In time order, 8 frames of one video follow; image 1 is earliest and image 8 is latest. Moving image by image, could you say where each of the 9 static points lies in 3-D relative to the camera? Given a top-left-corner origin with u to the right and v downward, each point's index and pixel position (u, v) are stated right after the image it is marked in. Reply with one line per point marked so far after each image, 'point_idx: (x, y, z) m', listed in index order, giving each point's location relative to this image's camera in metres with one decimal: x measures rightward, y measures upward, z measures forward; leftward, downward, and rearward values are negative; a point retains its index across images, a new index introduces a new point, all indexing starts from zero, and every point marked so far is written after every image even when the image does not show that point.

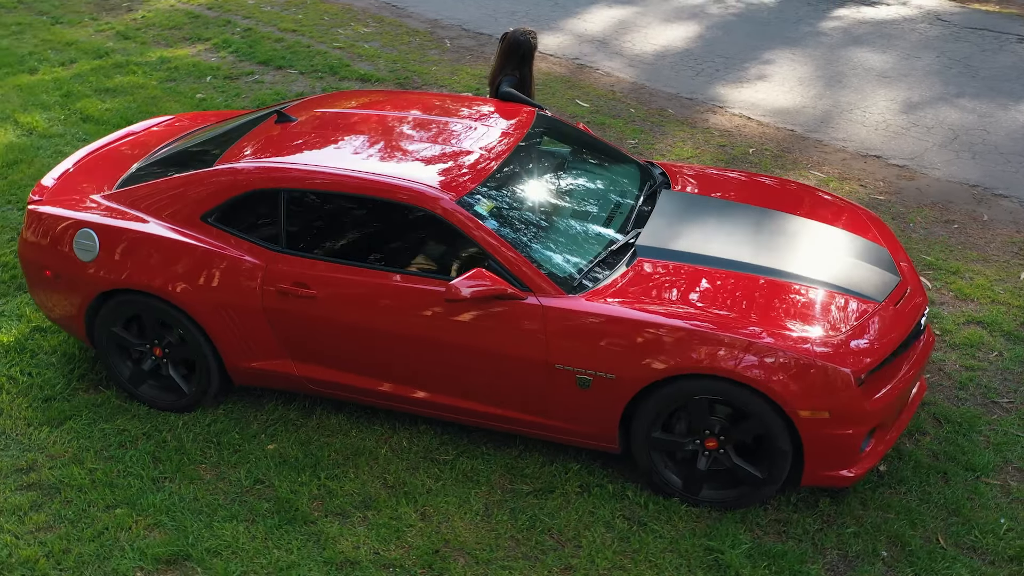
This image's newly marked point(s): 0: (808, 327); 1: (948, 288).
0: (+1.0, -0.1, +3.8) m
1: (+2.0, 0.0, +5.3) m
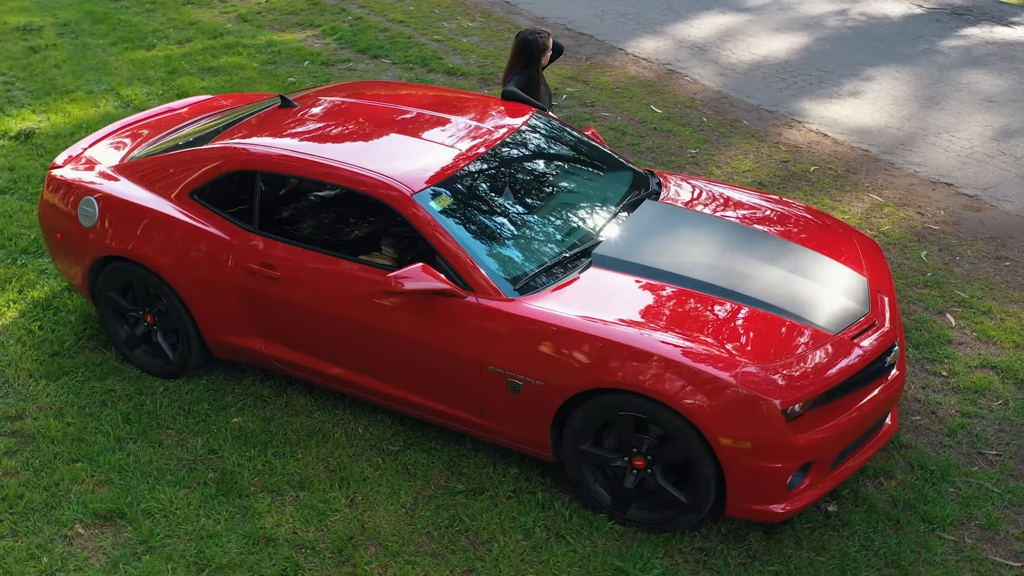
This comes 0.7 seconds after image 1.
0: (+0.7, -0.2, +3.7) m
1: (+2.0, -0.2, +5.0) m
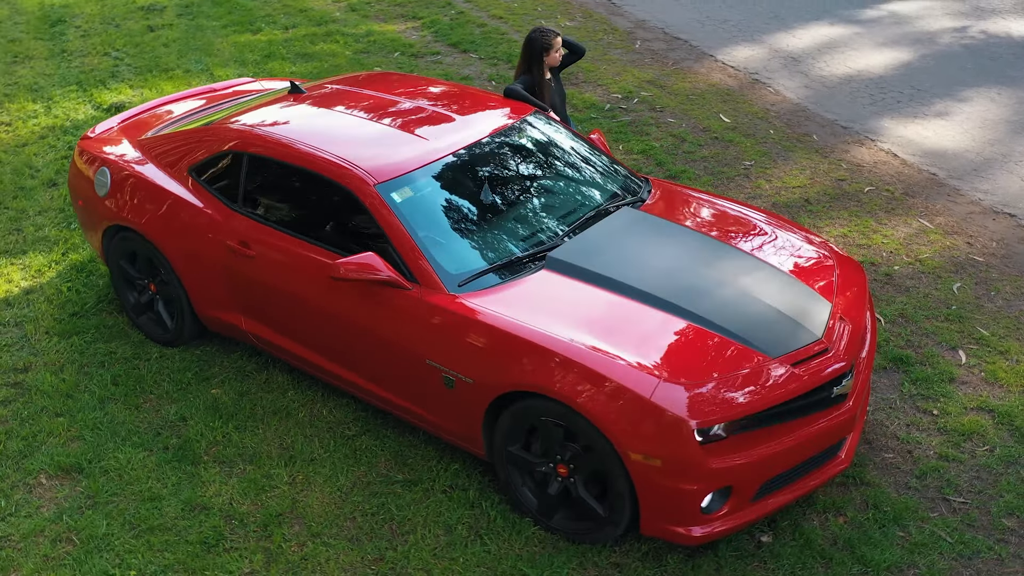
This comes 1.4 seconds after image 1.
0: (+0.5, -0.2, +3.6) m
1: (+1.9, -0.3, +4.7) m
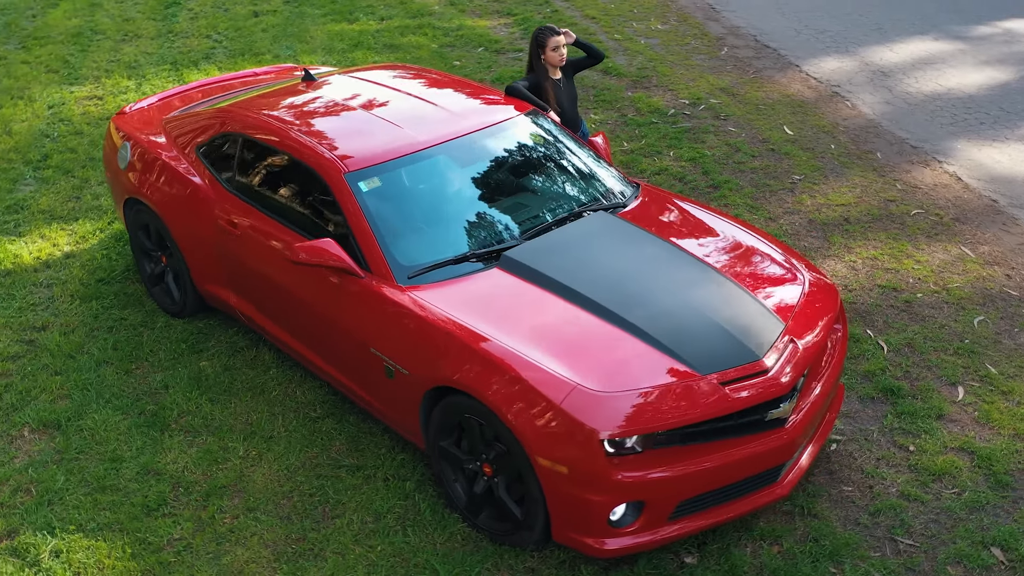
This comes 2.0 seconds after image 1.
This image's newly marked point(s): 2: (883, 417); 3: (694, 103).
0: (+0.2, -0.3, +3.5) m
1: (+1.8, -0.5, +4.4) m
2: (+1.4, -0.5, +4.4) m
3: (+1.2, +1.2, +7.6) m
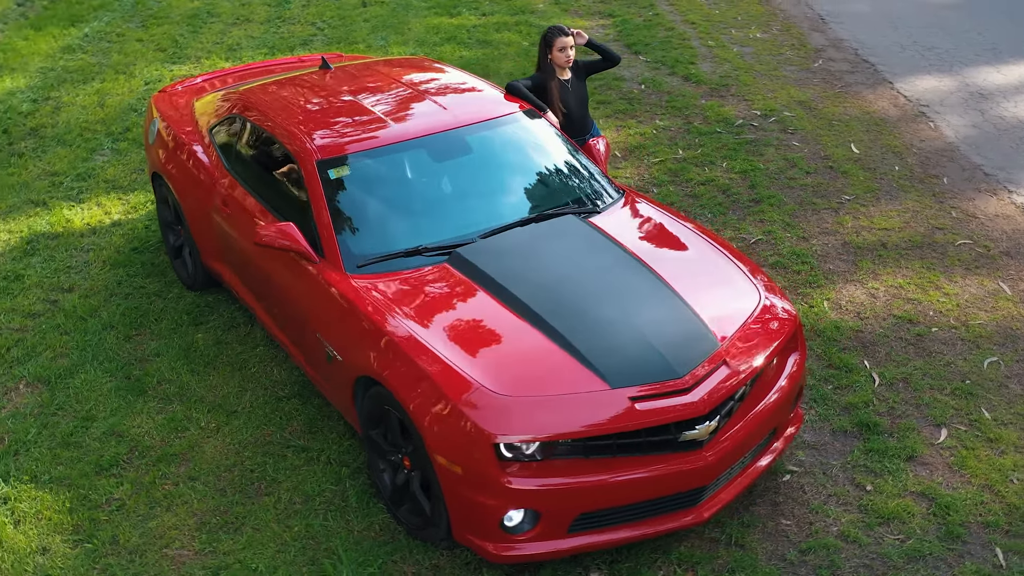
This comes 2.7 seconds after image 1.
0: (-0.1, -0.3, +3.5) m
1: (+1.6, -0.6, +4.1) m
2: (+1.2, -0.6, +4.2) m
3: (+1.6, +1.1, +7.3) m
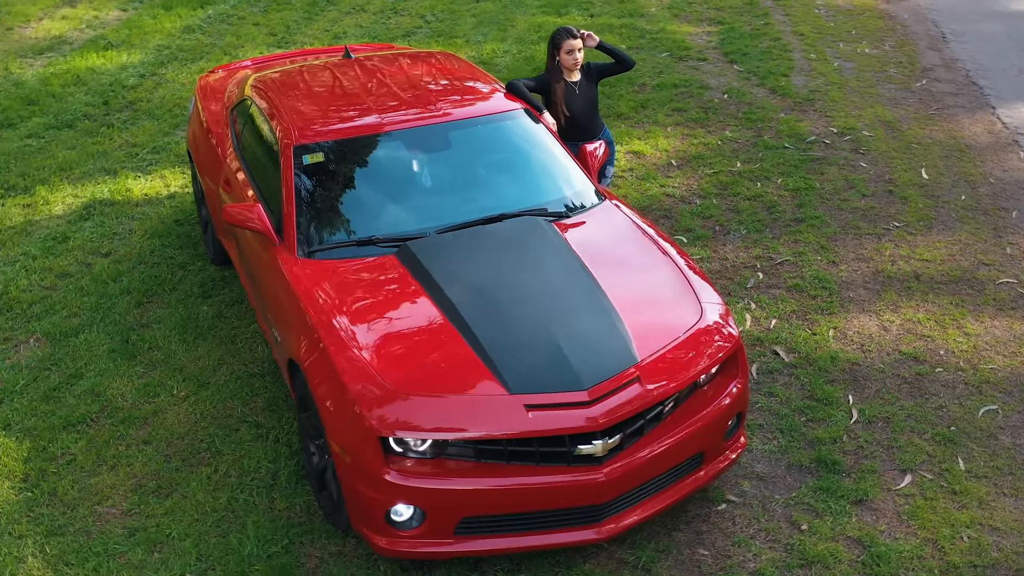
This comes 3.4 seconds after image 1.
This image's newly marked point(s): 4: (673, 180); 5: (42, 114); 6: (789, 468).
0: (-0.4, -0.2, +3.5) m
1: (+1.3, -0.7, +3.9) m
2: (+1.0, -0.7, +4.0) m
3: (+2.0, +0.9, +7.0) m
4: (+0.9, +0.6, +6.5) m
5: (-3.1, +1.2, +7.8) m
6: (+1.0, -0.6, +4.1) m
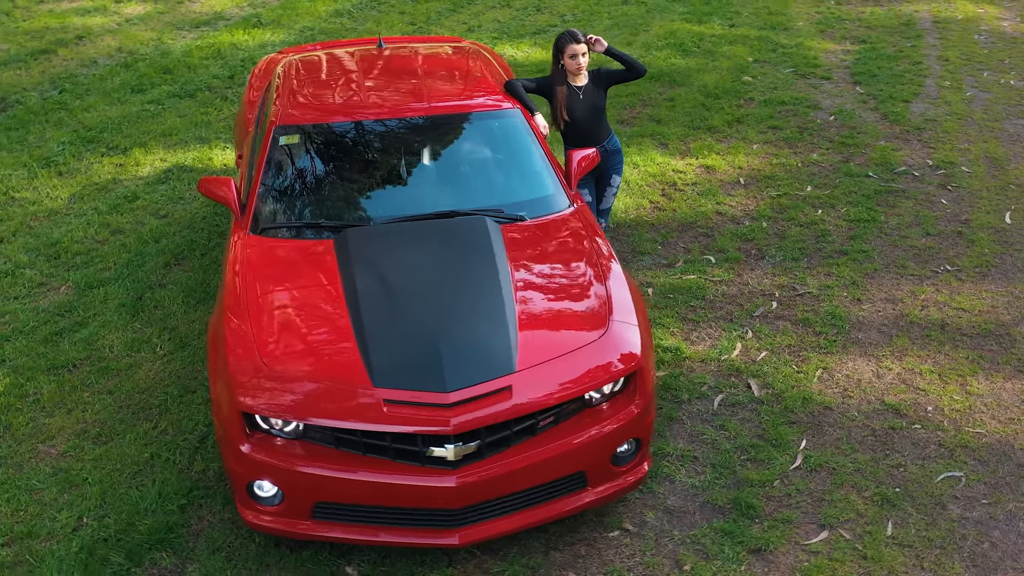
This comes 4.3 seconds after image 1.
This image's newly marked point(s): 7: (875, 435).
0: (-0.7, -0.2, +3.6) m
1: (+0.9, -0.8, +3.6) m
2: (+0.6, -0.8, +3.8) m
3: (+2.4, +0.7, +6.5) m
4: (+1.2, +0.5, +6.2) m
5: (-2.4, +1.5, +8.3) m
6: (+0.6, -0.7, +3.9) m
7: (+1.3, -0.5, +4.2) m
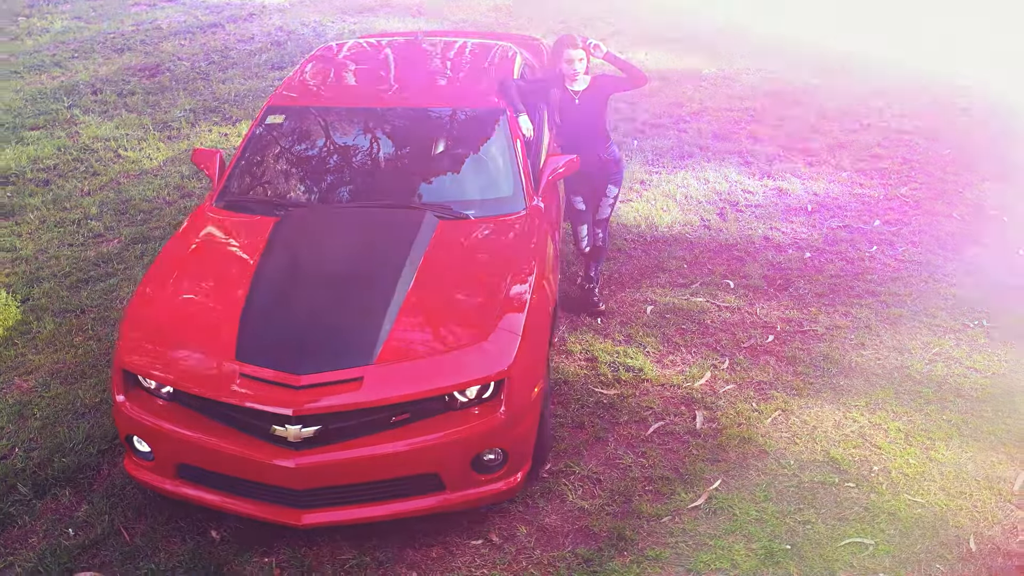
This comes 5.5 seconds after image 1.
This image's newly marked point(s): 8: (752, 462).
0: (-1.1, -0.1, +3.8) m
1: (+0.5, -0.9, +3.4) m
2: (+0.2, -0.8, +3.7) m
3: (+2.7, +0.4, +5.9) m
4: (+1.4, +0.3, +5.9) m
5: (-1.5, +1.7, +8.7) m
6: (+0.2, -0.8, +3.7) m
7: (+1.0, -0.7, +3.9) m
8: (+0.9, -0.6, +4.0) m
